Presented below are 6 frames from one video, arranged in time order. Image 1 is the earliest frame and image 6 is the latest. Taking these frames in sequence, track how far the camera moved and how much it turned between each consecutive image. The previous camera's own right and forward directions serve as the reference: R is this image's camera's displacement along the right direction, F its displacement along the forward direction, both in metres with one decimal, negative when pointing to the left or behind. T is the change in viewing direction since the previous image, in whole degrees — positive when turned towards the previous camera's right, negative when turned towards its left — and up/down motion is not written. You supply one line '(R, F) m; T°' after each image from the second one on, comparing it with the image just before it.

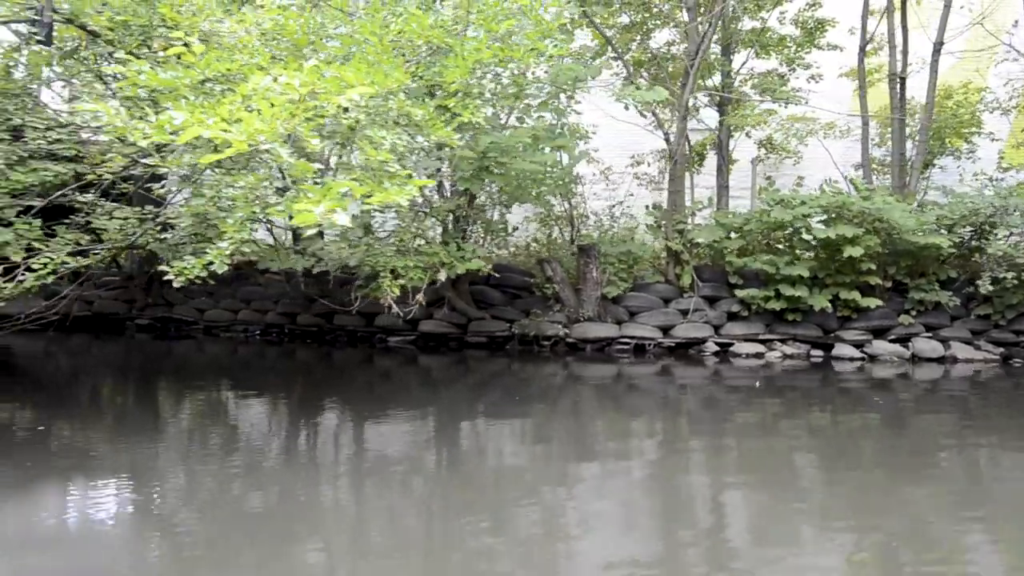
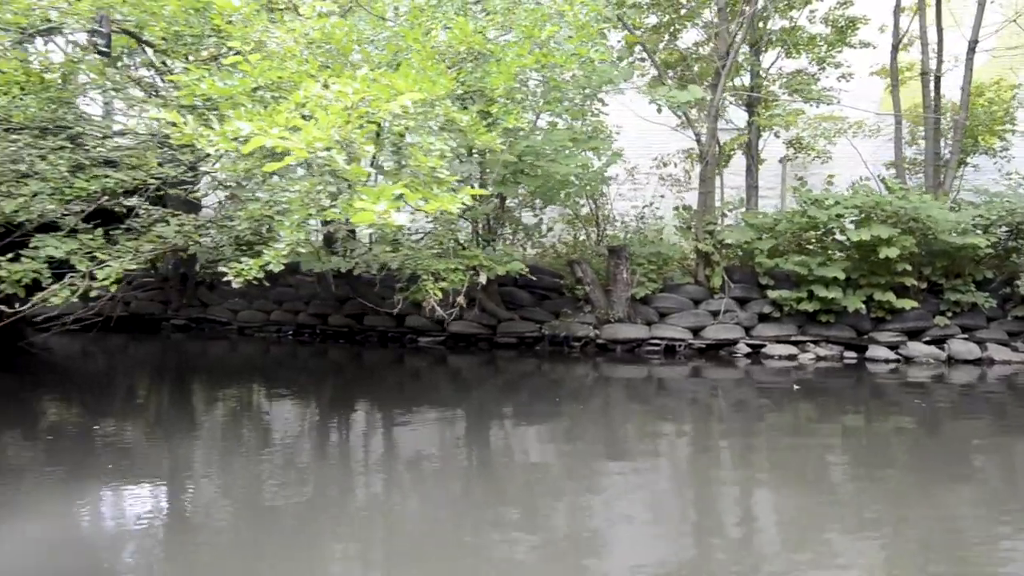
(-0.1, 0.0) m; -2°
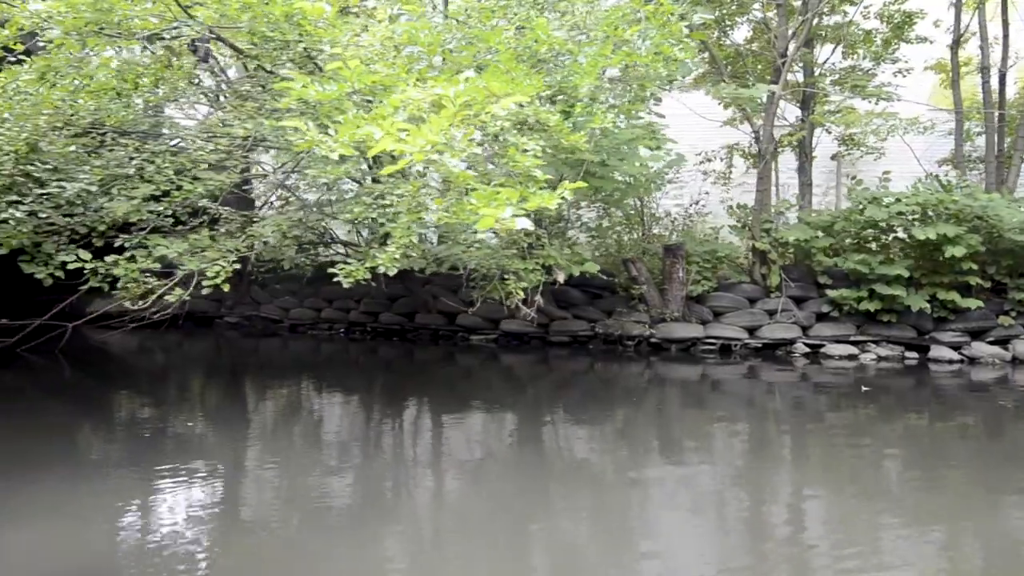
(-0.3, 0.0) m; -2°
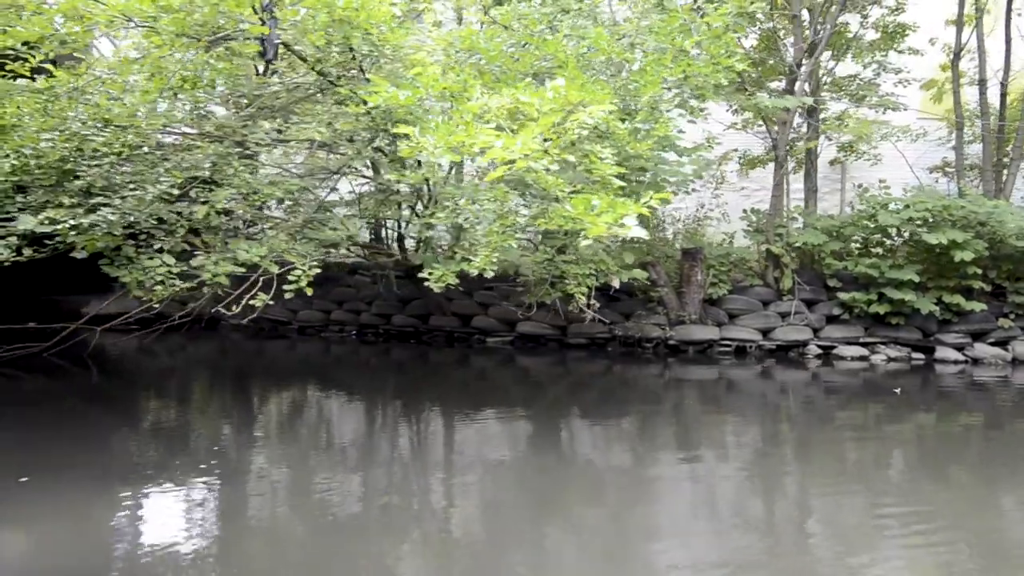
(-0.5, 0.0) m; +3°
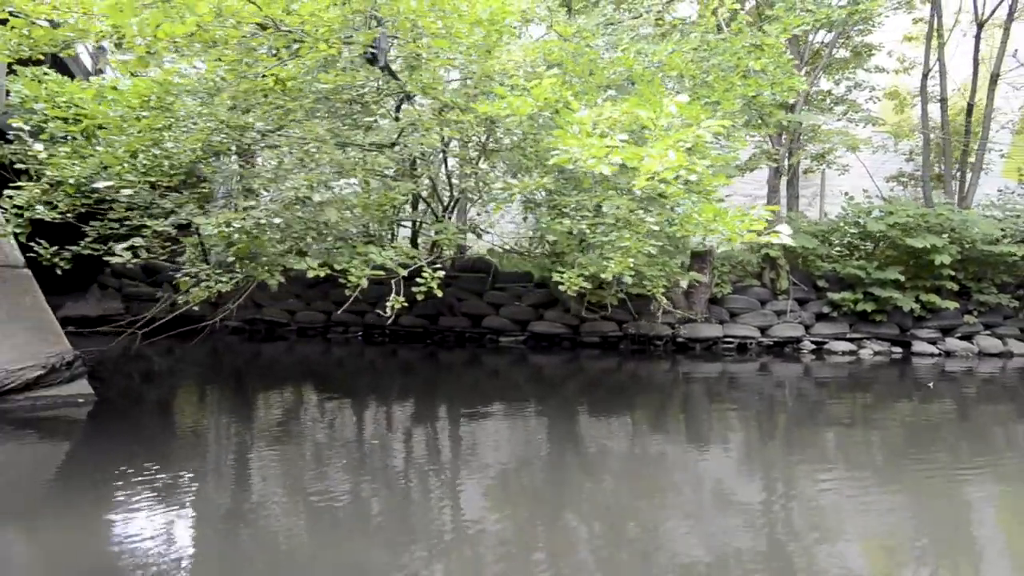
(-0.9, -0.1) m; +7°
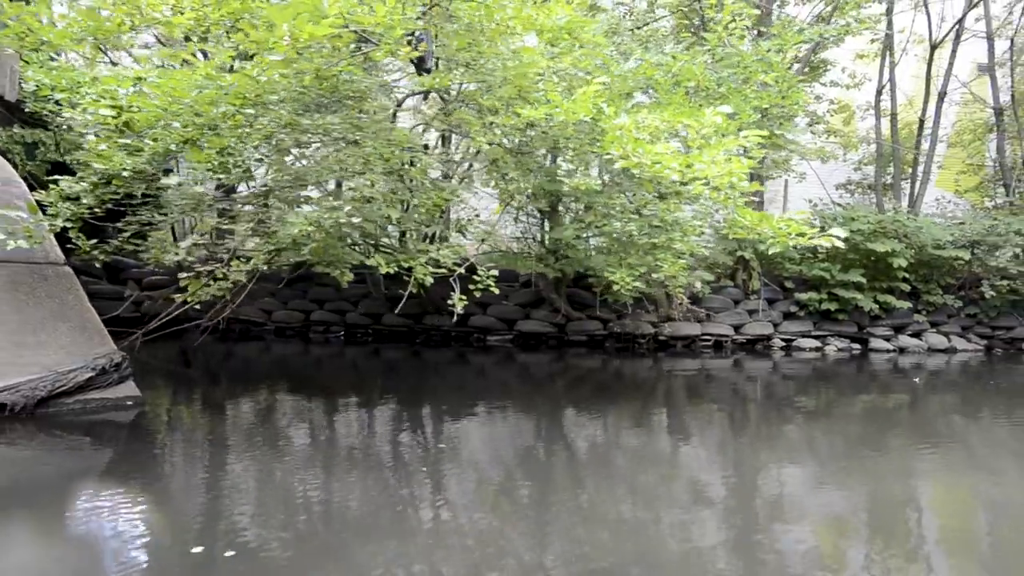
(-0.6, -0.1) m; +6°
